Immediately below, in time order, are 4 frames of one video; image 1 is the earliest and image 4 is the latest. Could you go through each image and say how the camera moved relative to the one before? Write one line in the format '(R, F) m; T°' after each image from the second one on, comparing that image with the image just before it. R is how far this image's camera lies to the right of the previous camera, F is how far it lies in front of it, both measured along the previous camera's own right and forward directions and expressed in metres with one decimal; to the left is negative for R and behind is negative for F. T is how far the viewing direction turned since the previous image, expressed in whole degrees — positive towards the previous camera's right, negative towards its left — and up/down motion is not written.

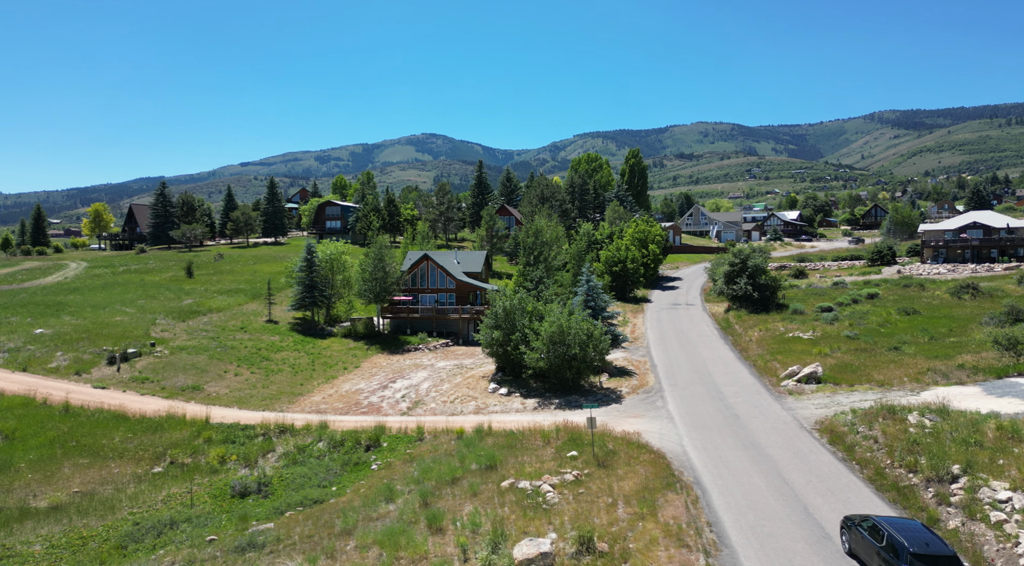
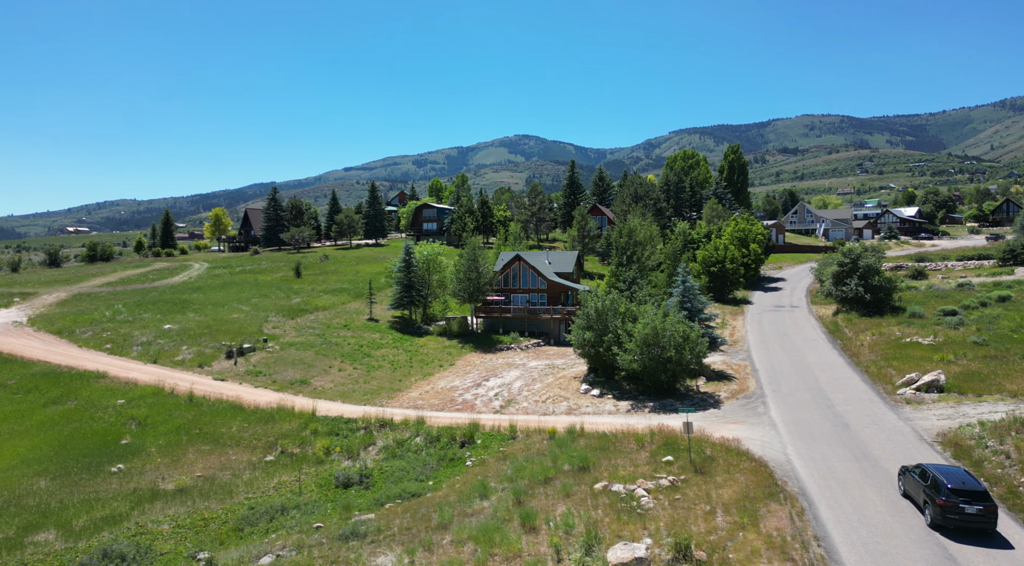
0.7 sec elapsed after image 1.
(+0.6, +0.1) m; -8°
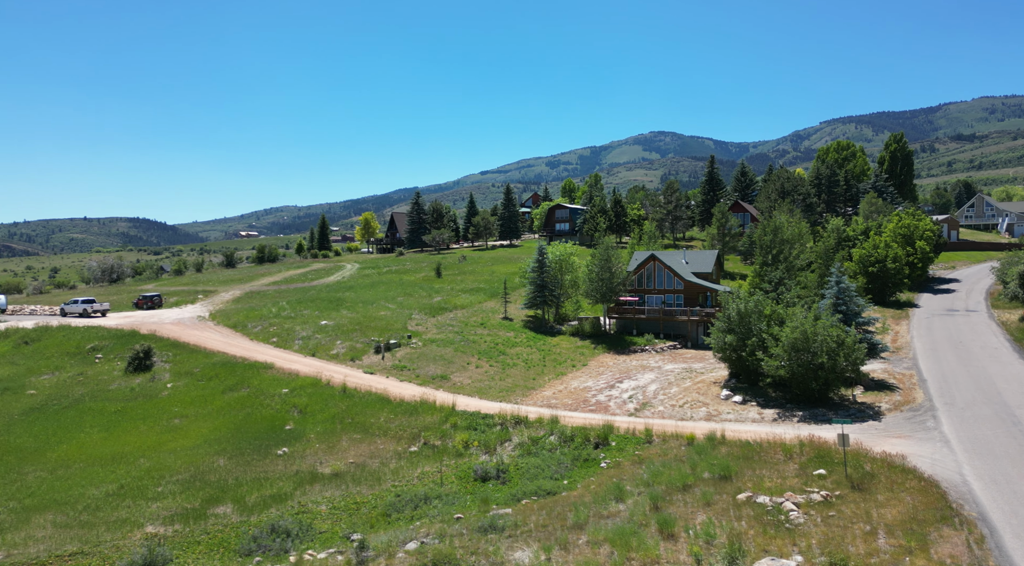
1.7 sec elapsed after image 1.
(+0.9, +0.1) m; -12°
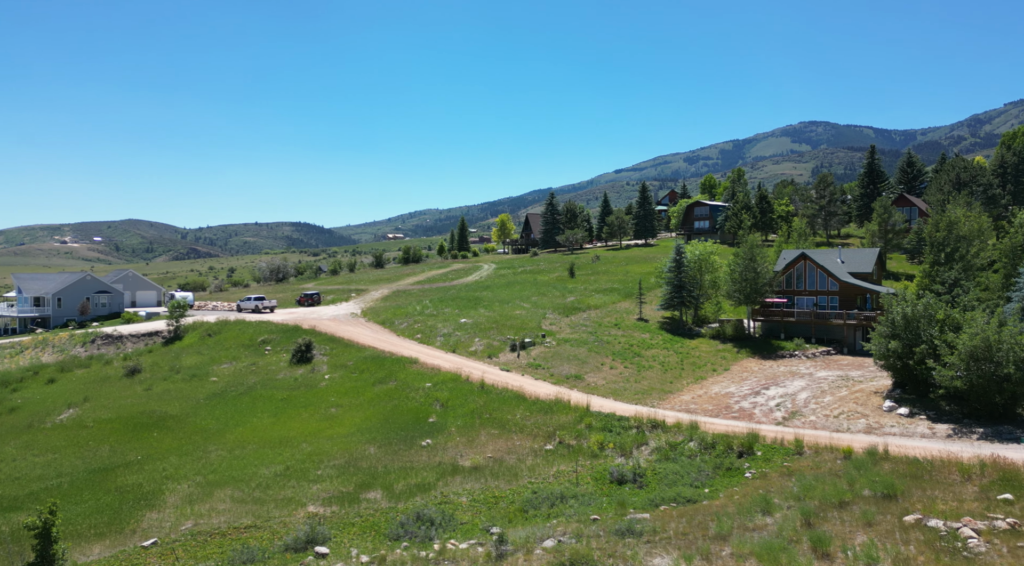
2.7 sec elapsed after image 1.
(+0.7, +0.2) m; -12°
